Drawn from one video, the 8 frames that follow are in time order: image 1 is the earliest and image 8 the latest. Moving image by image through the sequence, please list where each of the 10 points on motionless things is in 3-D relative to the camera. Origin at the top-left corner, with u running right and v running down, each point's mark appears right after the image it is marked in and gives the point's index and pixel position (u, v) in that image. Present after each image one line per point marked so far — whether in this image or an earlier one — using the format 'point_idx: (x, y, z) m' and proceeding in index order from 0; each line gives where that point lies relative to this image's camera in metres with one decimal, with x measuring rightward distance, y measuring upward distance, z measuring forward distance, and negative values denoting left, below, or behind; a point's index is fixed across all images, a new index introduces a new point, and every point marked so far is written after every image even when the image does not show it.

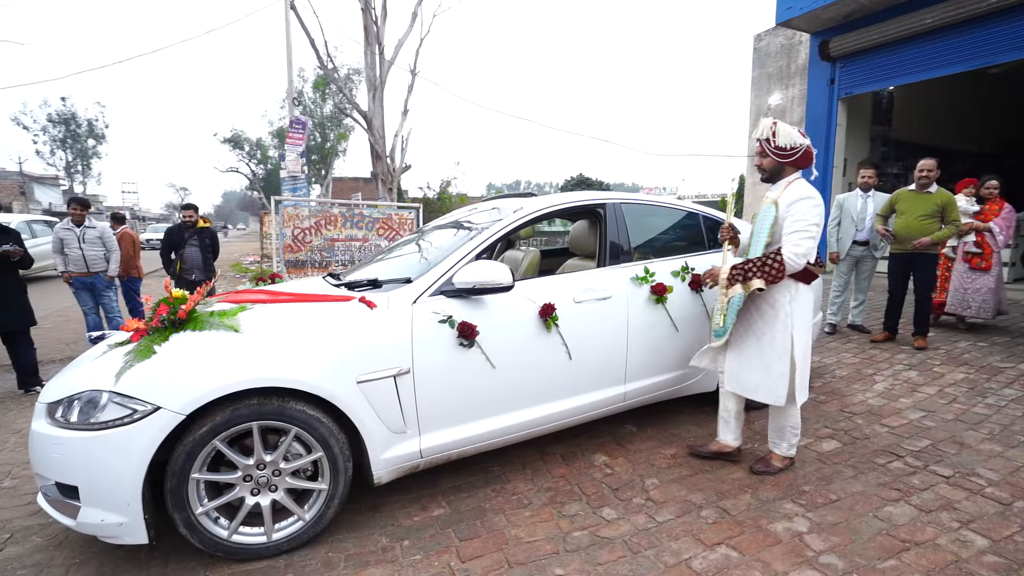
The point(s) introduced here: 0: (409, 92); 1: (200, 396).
0: (-2.3, +4.9, +12.0) m
1: (-1.4, -0.5, +2.2) m
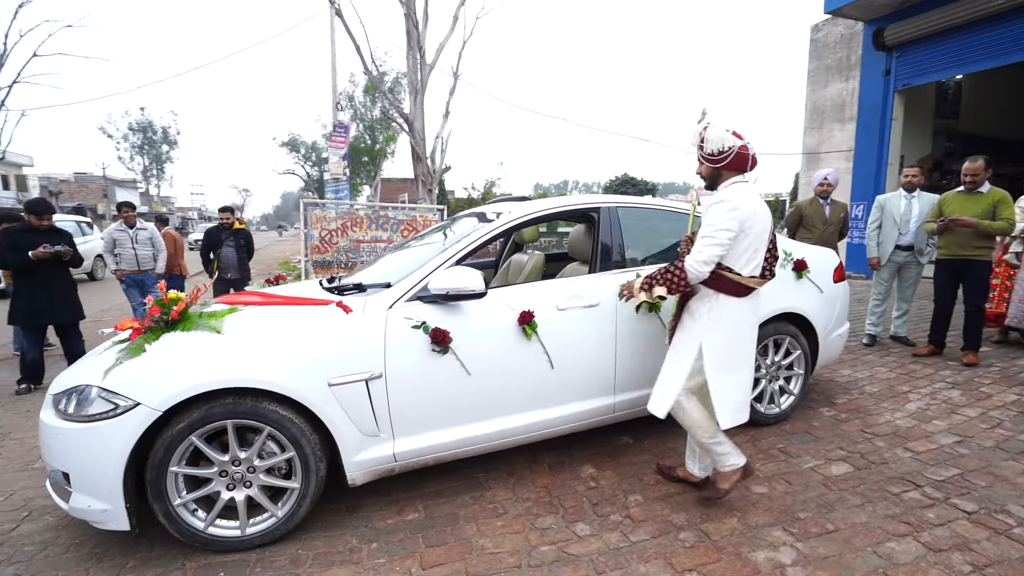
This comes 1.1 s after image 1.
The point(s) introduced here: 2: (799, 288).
0: (-1.4, +4.9, +12.1) m
1: (-1.6, -0.5, +2.3) m
2: (+2.2, 0.0, +3.7) m
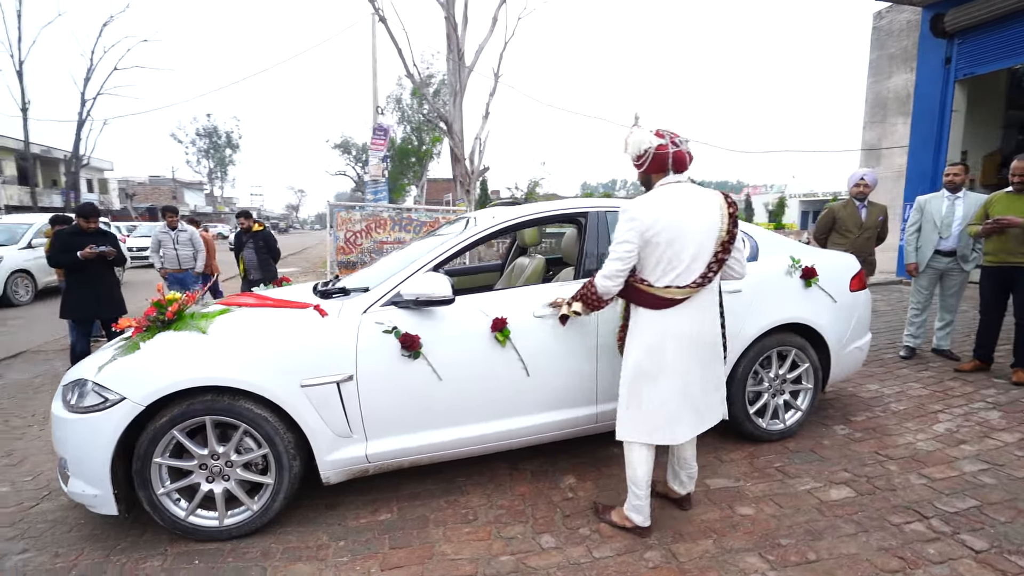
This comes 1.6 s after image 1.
0: (-0.6, +4.9, +12.2) m
1: (-1.8, -0.5, +2.5) m
2: (+2.1, -0.1, +3.5) m
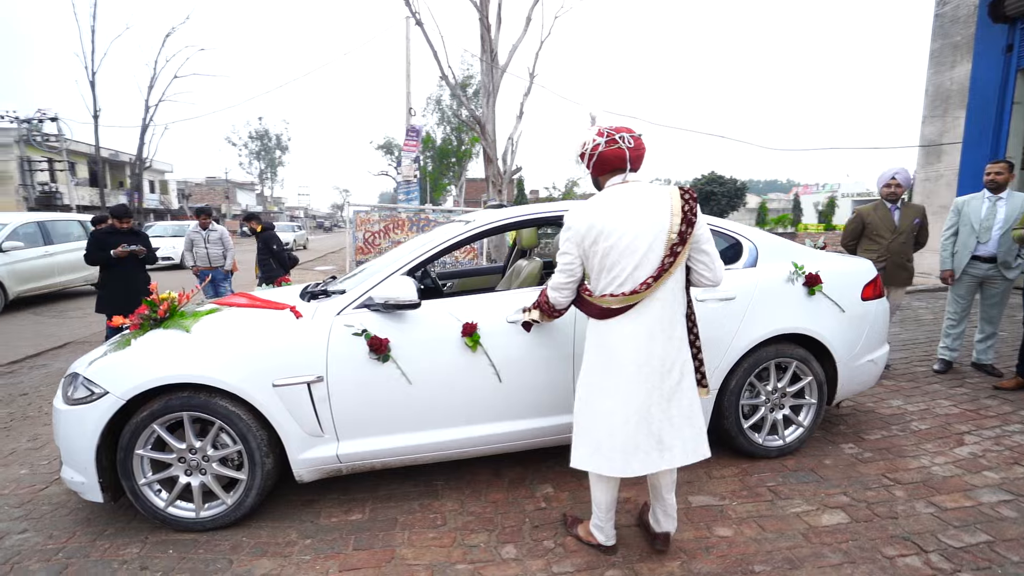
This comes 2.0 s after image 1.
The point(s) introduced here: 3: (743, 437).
0: (+0.2, +4.9, +12.2) m
1: (-2.0, -0.5, +2.6) m
2: (+2.0, -0.1, +3.3) m
3: (+1.6, -1.0, +3.2) m
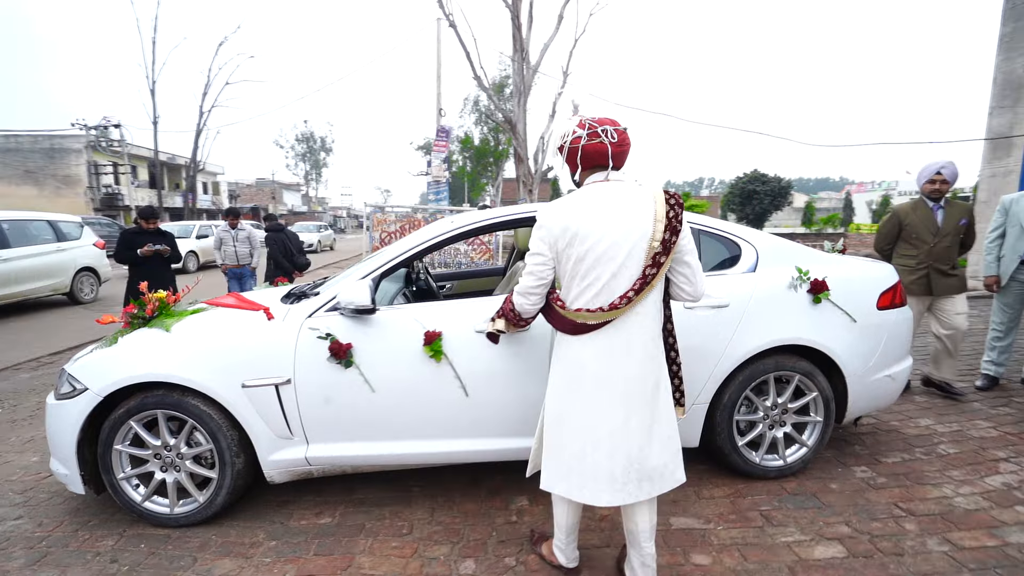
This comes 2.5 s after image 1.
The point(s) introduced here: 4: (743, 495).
0: (+0.8, +4.9, +12.0) m
1: (-2.2, -0.5, +2.7) m
2: (+1.9, -0.2, +3.0) m
3: (+1.4, -1.1, +3.0) m
4: (+1.4, -1.3, +2.9) m
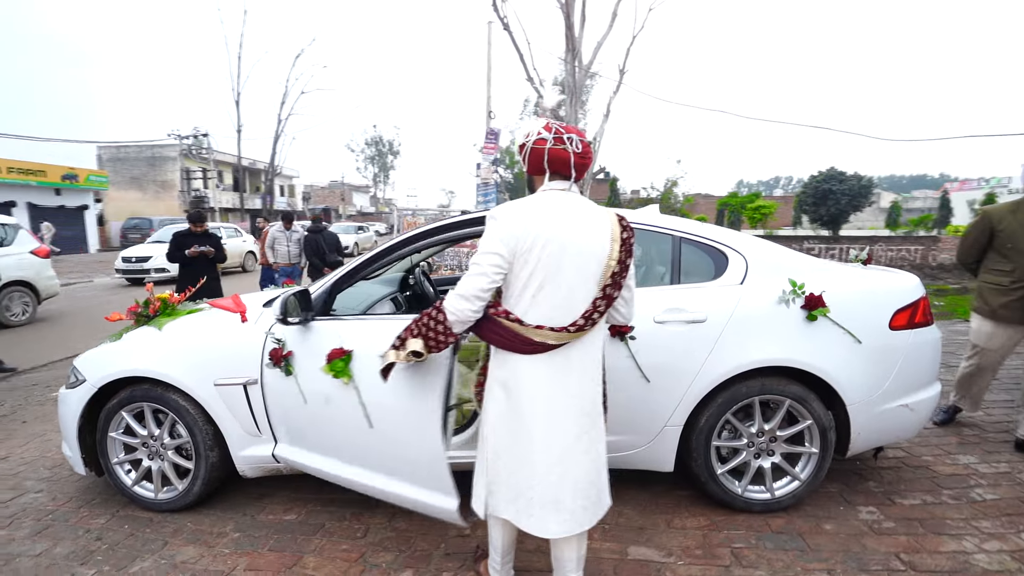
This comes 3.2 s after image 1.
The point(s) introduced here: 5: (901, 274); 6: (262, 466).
0: (+1.9, +4.8, +11.8) m
1: (-2.4, -0.5, +2.9) m
2: (+1.7, -0.3, +2.7) m
3: (+1.2, -1.1, +2.8) m
4: (+1.2, -1.3, +2.7) m
5: (+2.5, +0.1, +3.1) m
6: (-1.5, -1.1, +2.9) m
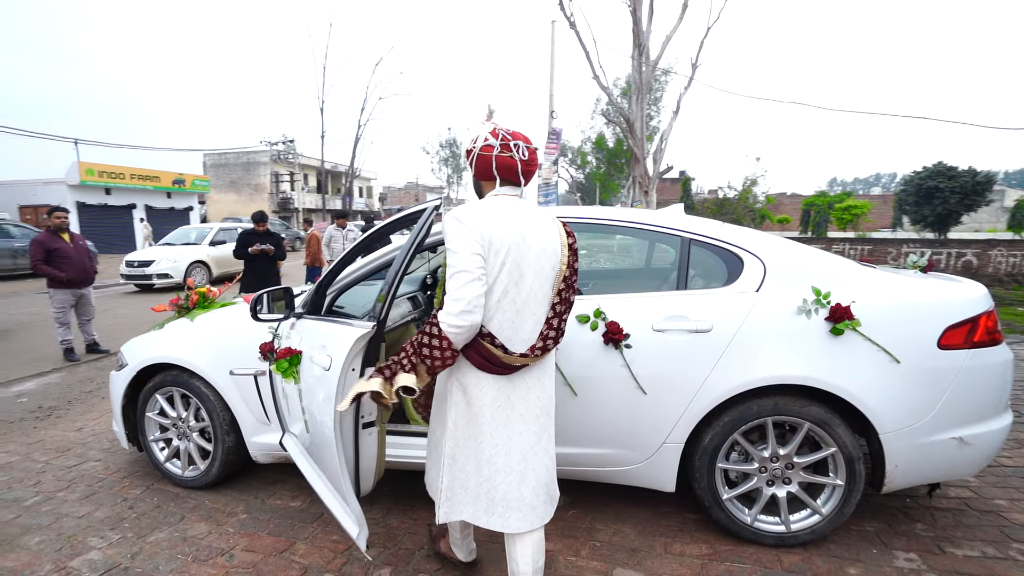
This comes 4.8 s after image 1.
0: (+3.3, +4.7, +11.3) m
1: (-2.4, -0.5, +3.2) m
2: (+1.6, -0.3, +2.4) m
3: (+1.1, -1.2, +2.5) m
4: (+1.1, -1.4, +2.4) m
5: (+2.5, 0.0, +2.6) m
6: (-1.5, -1.0, +3.1) m
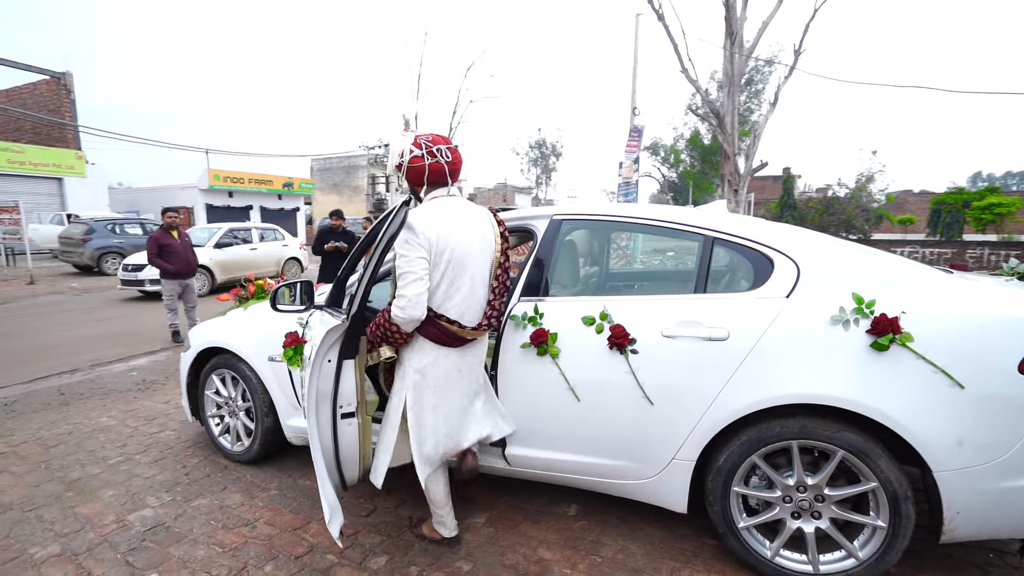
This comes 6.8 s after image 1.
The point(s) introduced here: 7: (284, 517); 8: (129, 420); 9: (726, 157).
0: (+5.0, +4.6, +10.5) m
1: (-2.3, -0.4, +3.6) m
2: (+1.5, -0.3, +2.0) m
3: (+1.1, -1.2, +2.3) m
4: (+1.0, -1.4, +2.2) m
5: (+2.5, 0.0, +2.1) m
6: (-1.4, -1.0, +3.3) m
7: (-1.4, -1.4, +2.9) m
8: (-3.5, -1.2, +4.3) m
9: (+5.9, +3.8, +13.7) m
